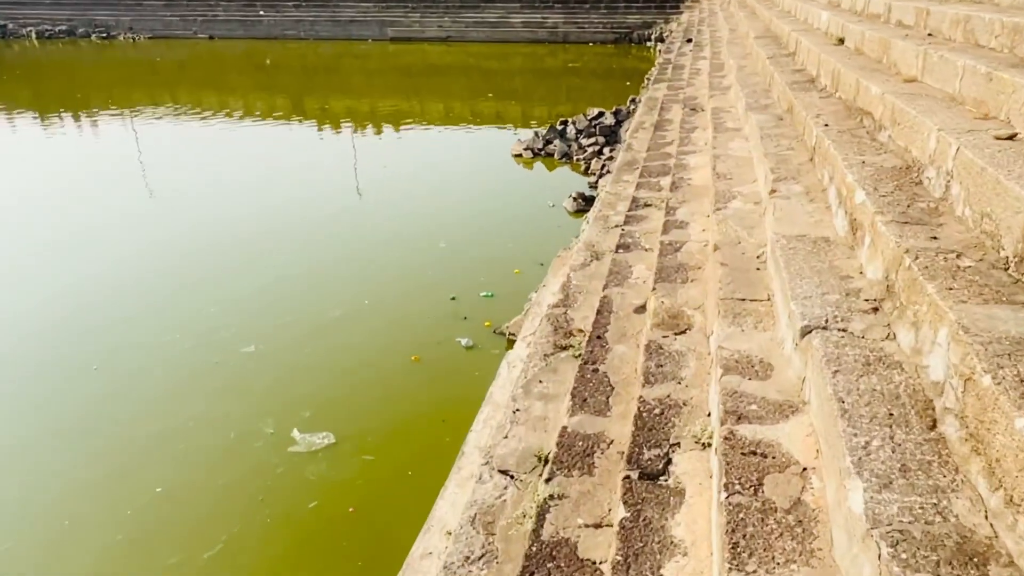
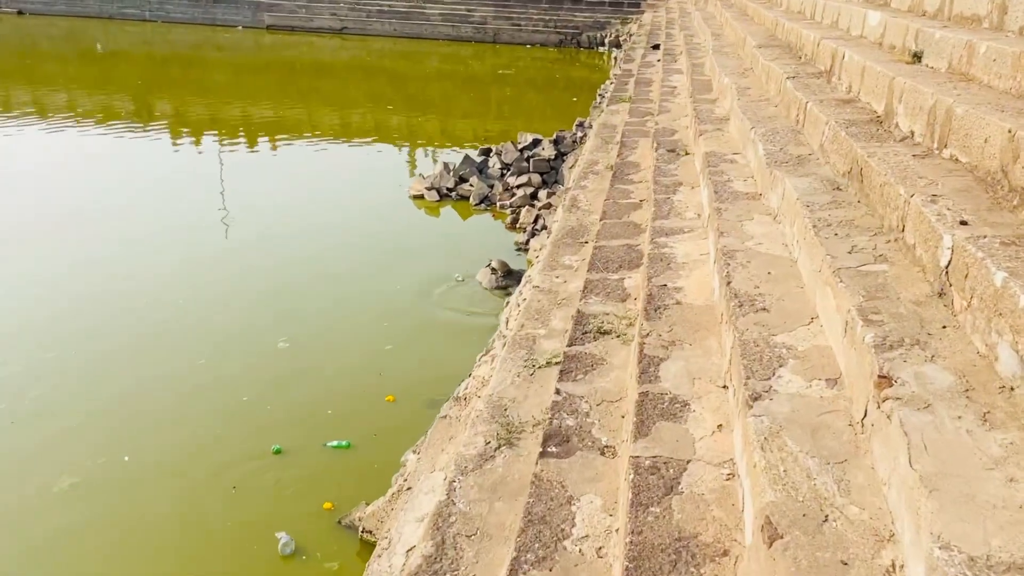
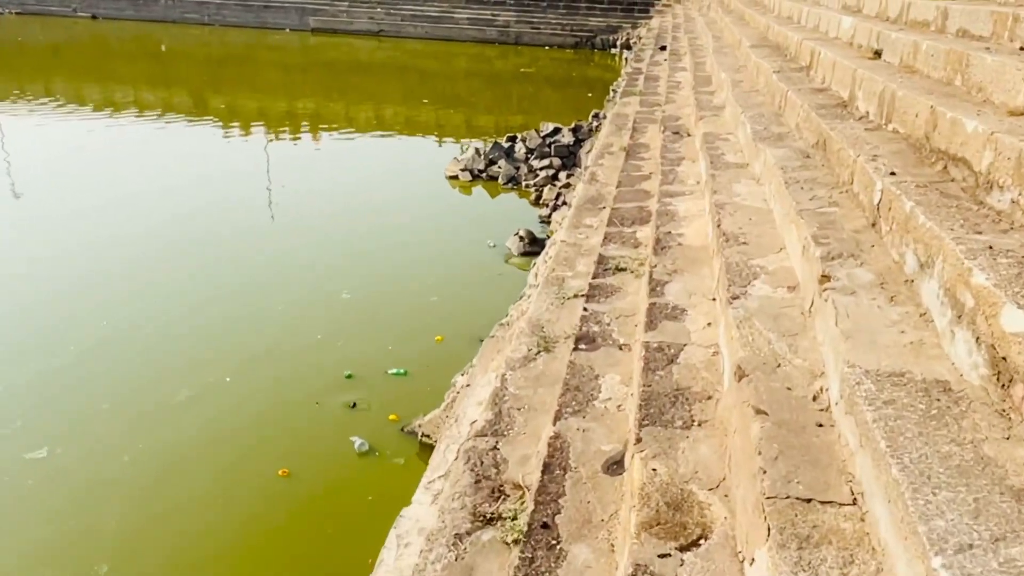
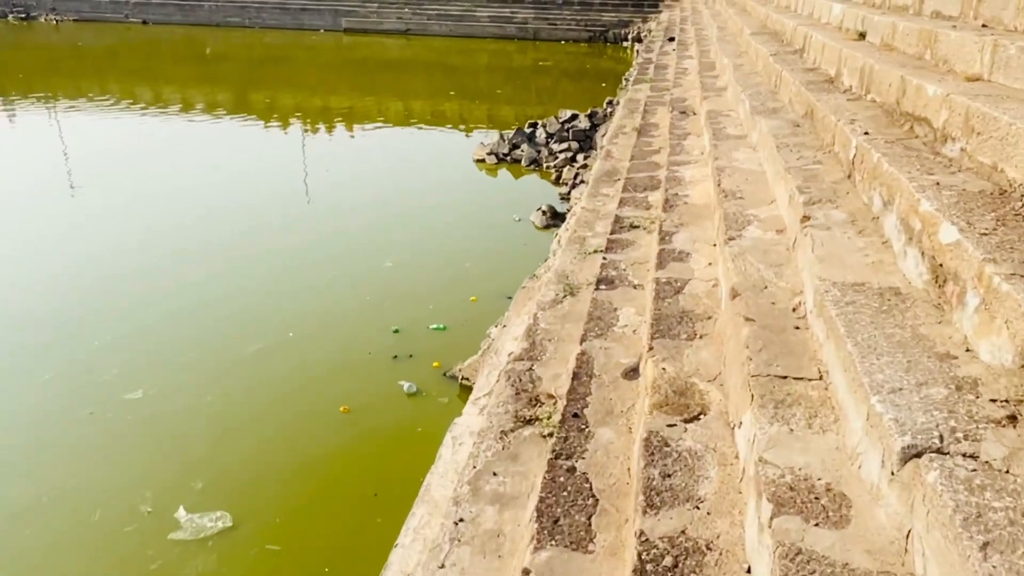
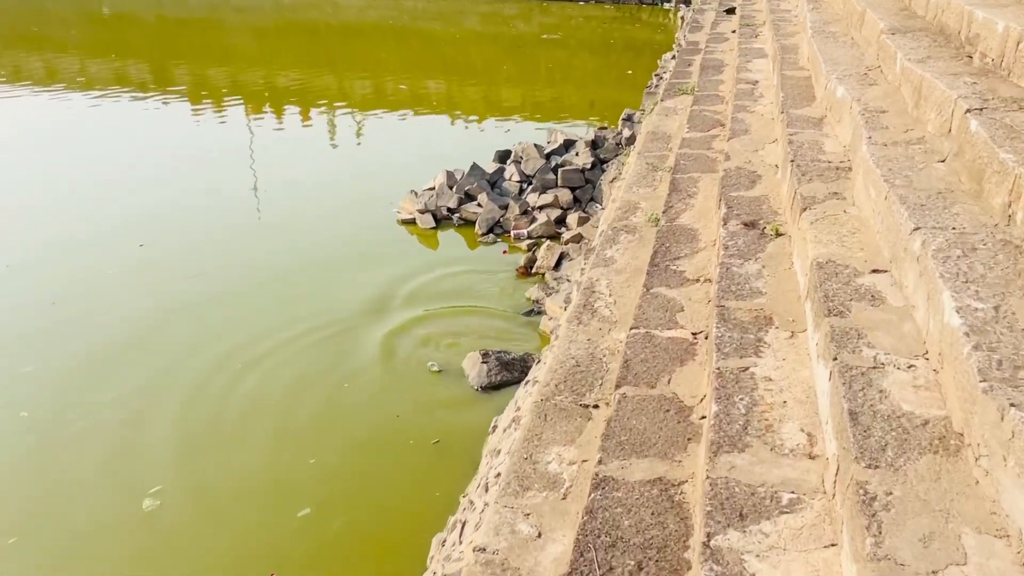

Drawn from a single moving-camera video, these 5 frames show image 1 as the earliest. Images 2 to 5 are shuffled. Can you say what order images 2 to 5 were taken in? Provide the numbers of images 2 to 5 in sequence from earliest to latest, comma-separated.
4, 3, 2, 5
